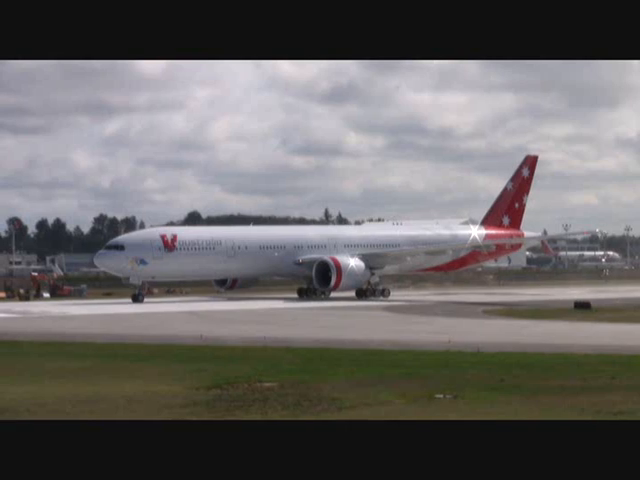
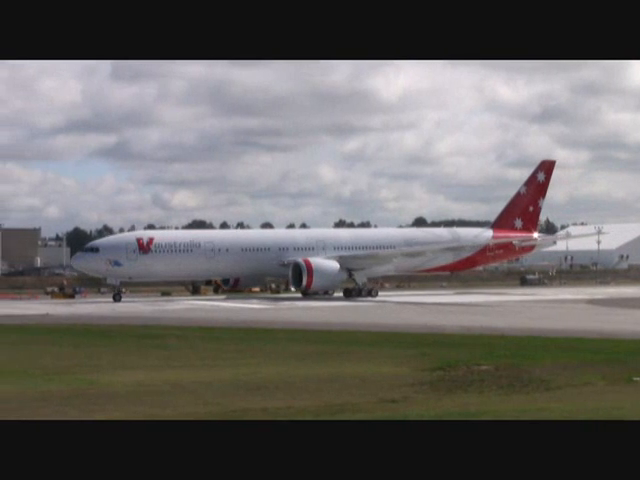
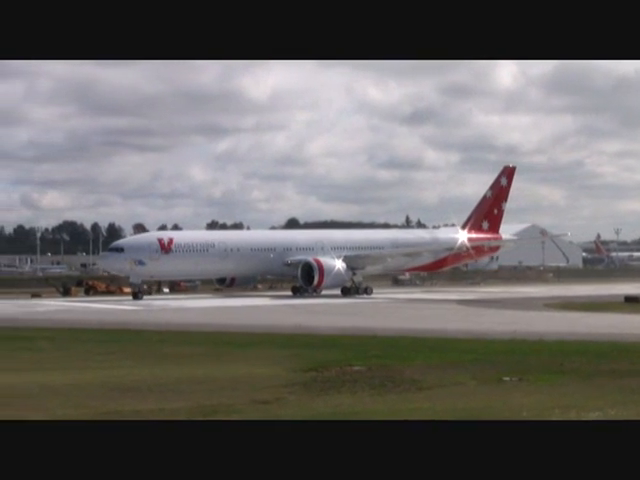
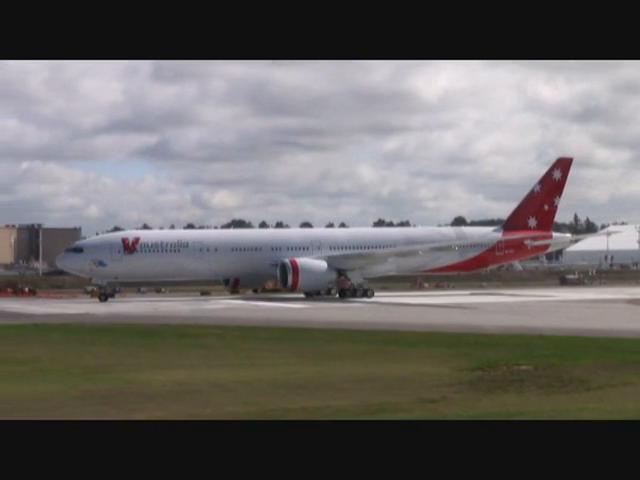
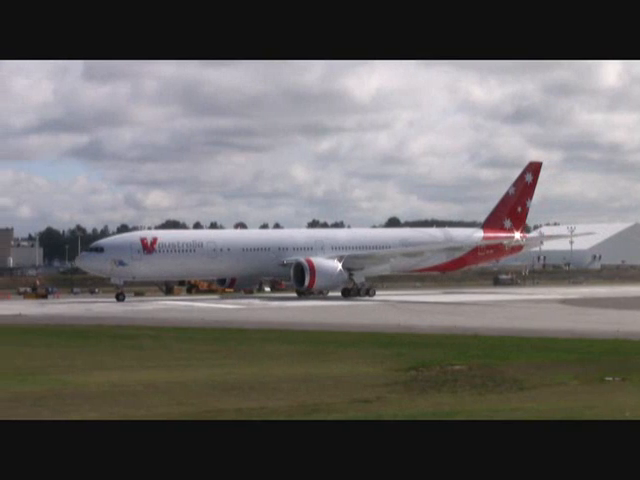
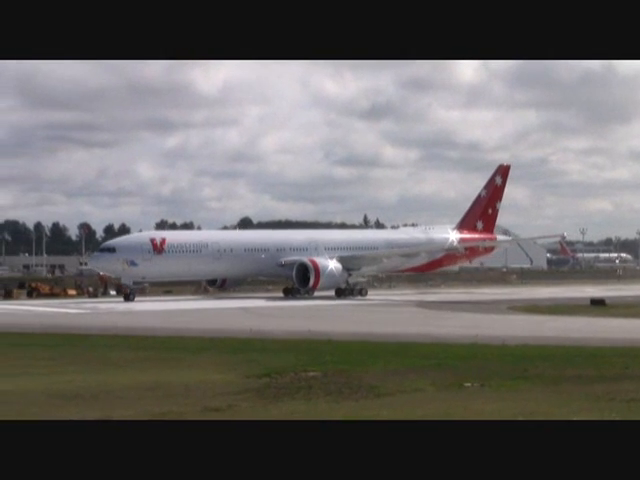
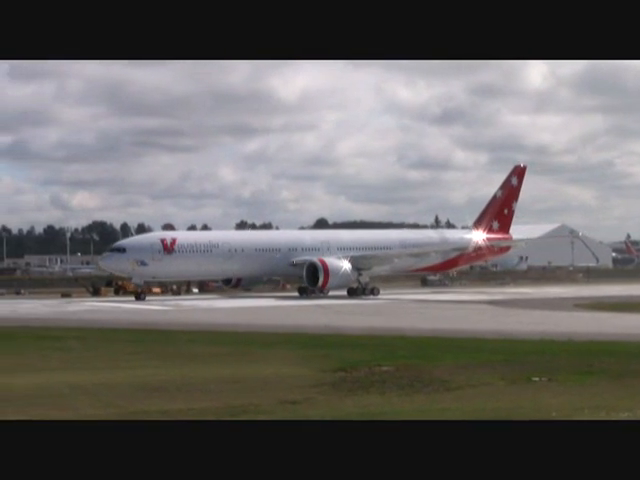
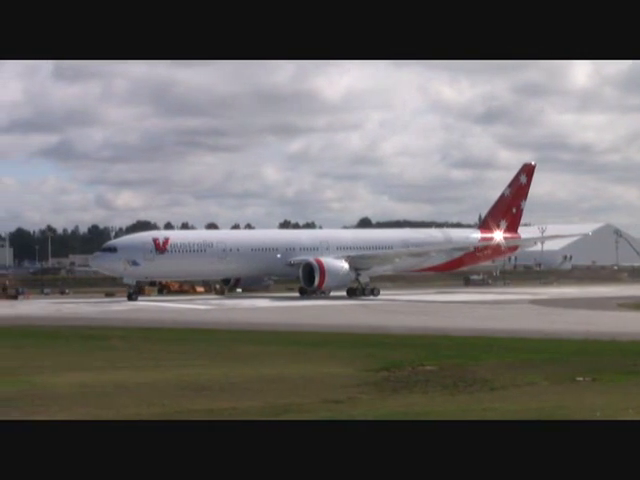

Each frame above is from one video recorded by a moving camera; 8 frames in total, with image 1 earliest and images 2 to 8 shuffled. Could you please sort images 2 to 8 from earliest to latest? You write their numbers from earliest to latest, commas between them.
6, 3, 7, 8, 5, 2, 4
